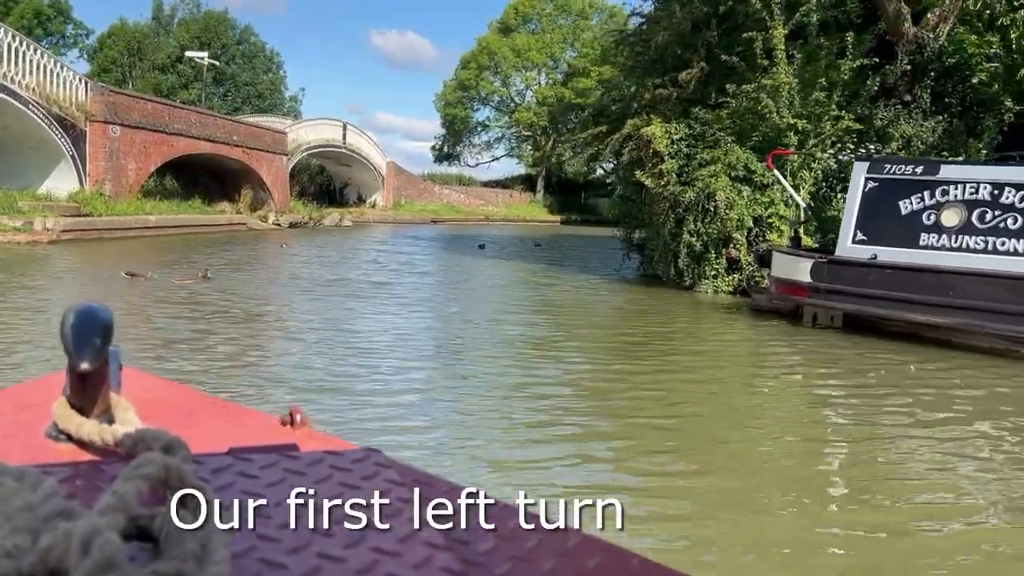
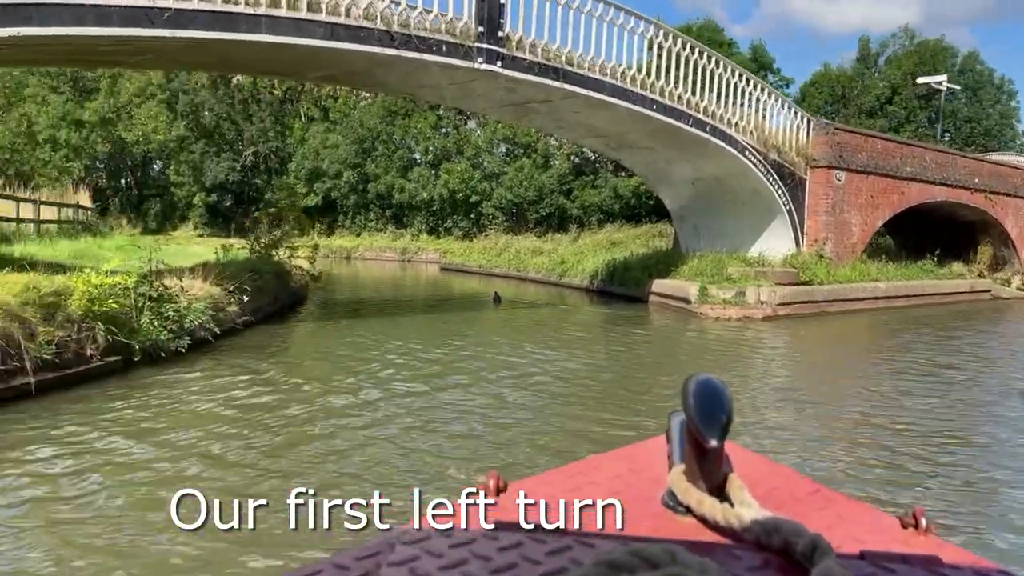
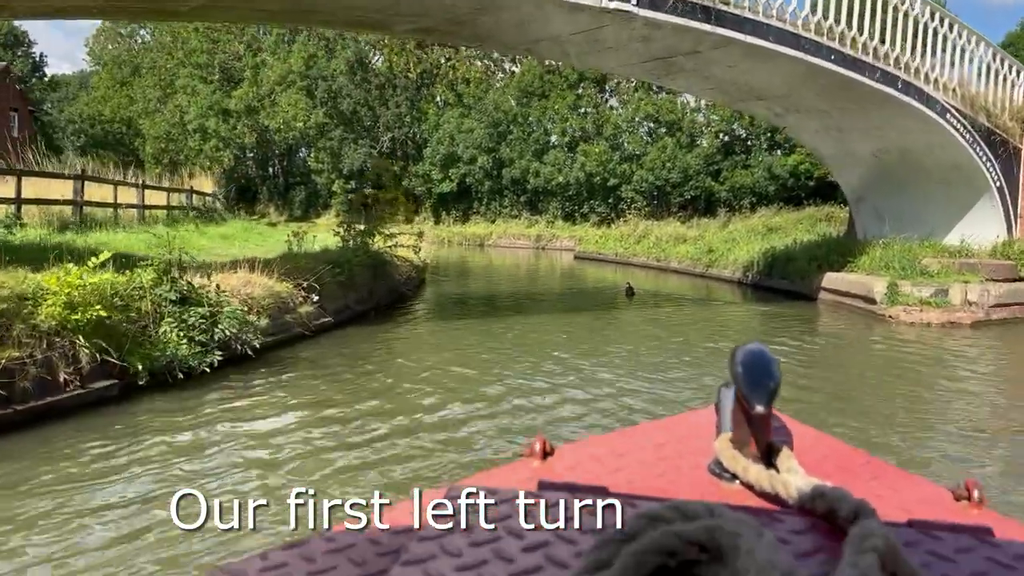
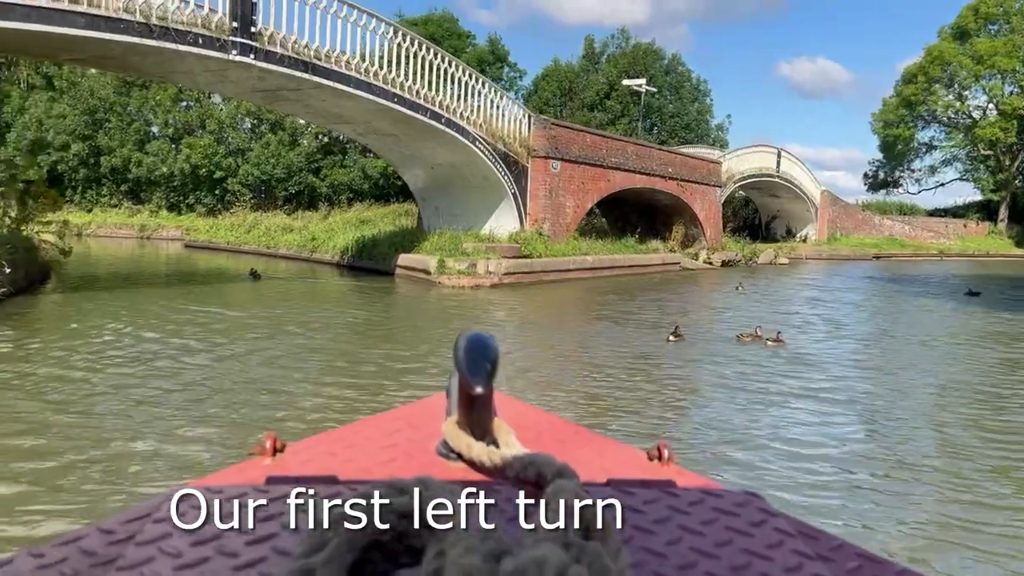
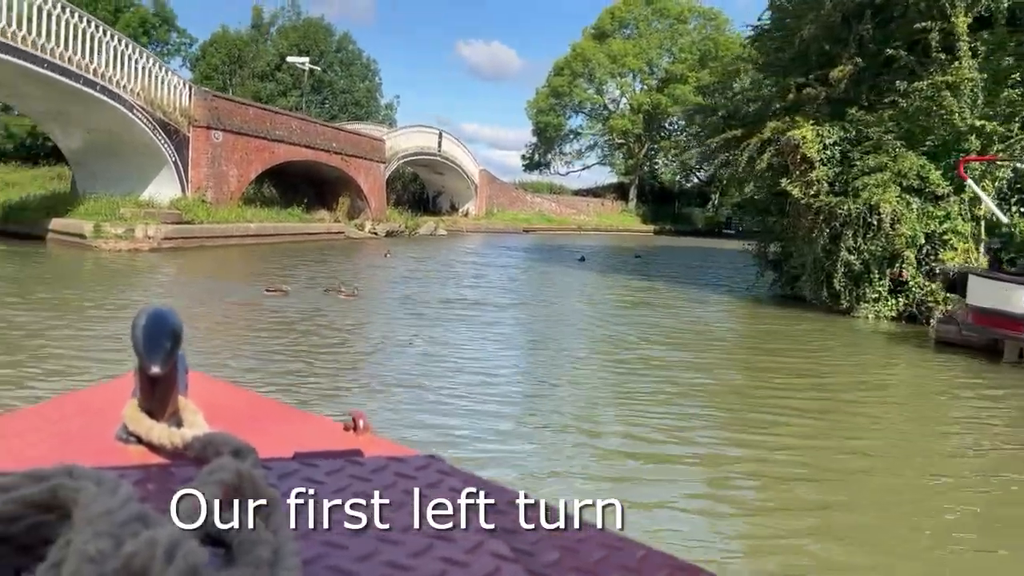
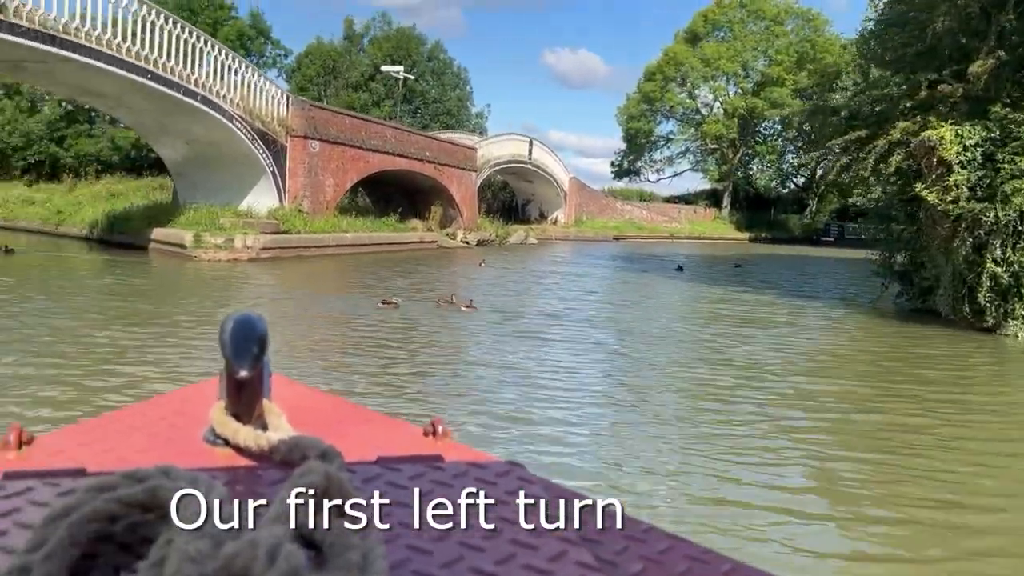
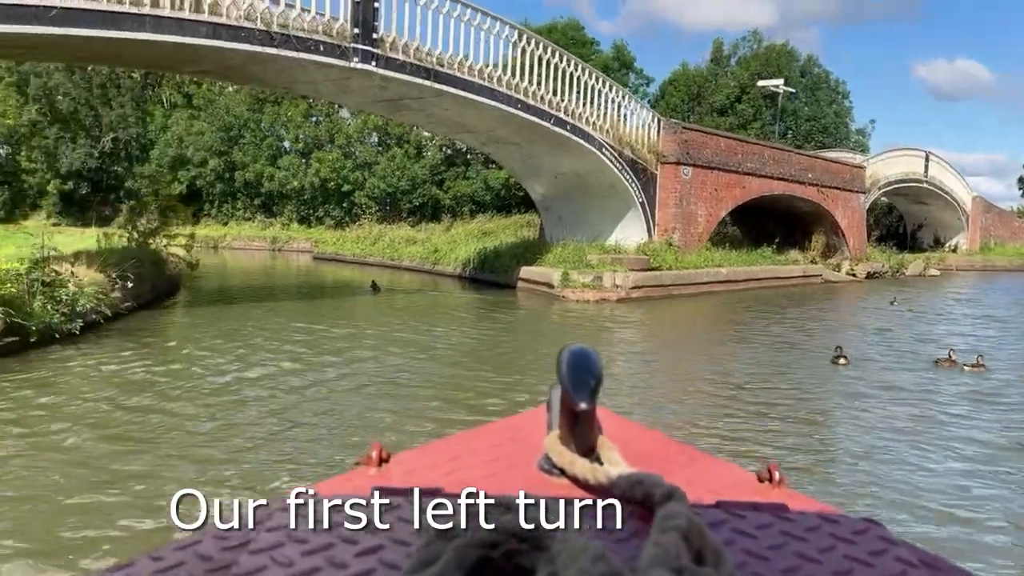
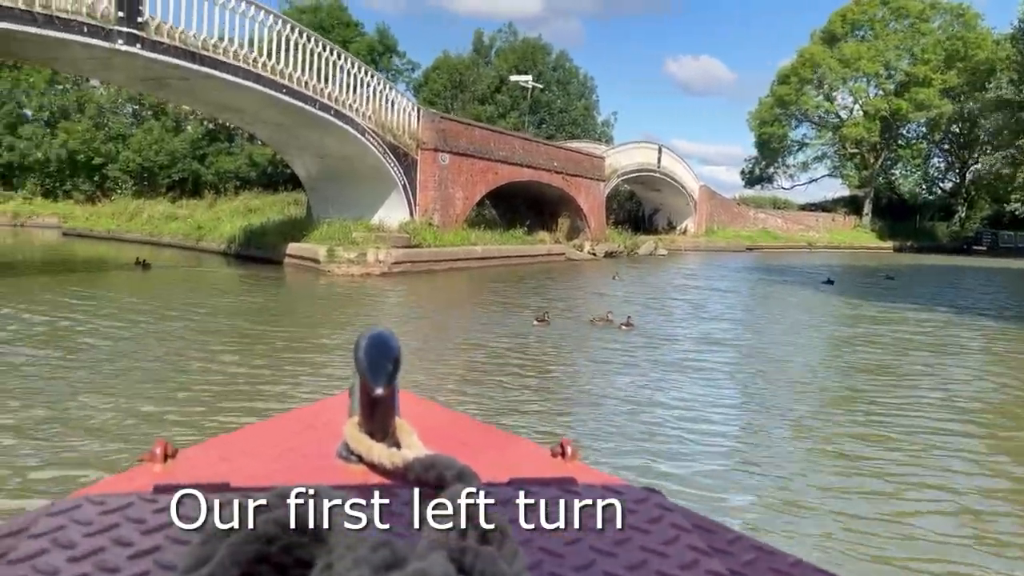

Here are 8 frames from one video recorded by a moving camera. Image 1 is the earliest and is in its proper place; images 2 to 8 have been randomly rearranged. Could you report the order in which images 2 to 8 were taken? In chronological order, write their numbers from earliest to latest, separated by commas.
5, 6, 8, 4, 7, 2, 3
